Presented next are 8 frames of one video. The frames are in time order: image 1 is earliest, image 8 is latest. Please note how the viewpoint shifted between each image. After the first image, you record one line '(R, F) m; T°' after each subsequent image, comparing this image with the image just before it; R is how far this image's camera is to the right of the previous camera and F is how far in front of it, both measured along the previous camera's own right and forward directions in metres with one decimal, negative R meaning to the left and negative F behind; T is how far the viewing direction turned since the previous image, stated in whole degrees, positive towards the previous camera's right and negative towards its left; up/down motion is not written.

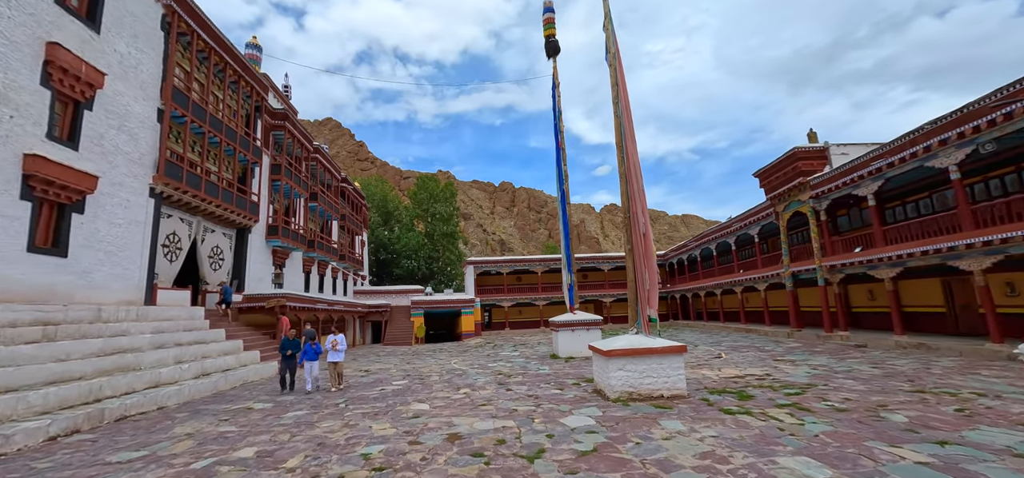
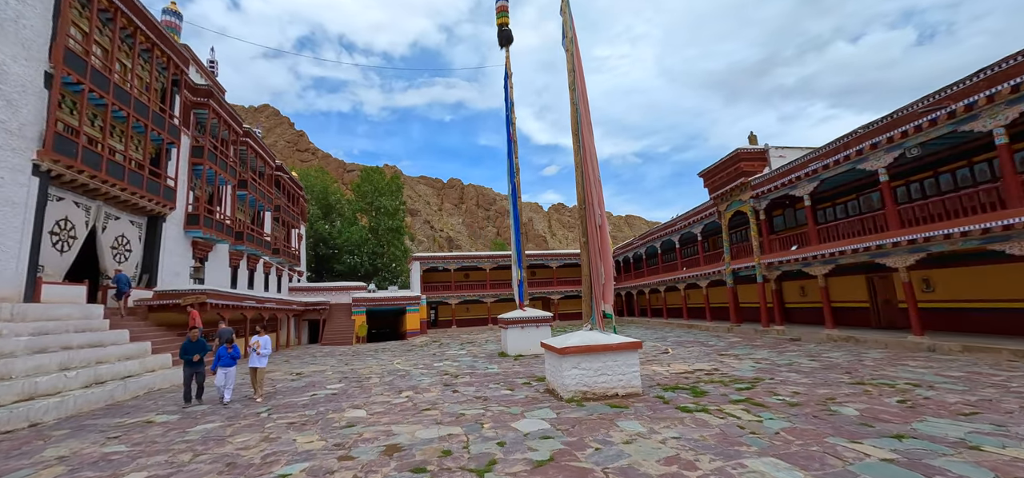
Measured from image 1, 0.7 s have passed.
(0.0, +0.6) m; +7°
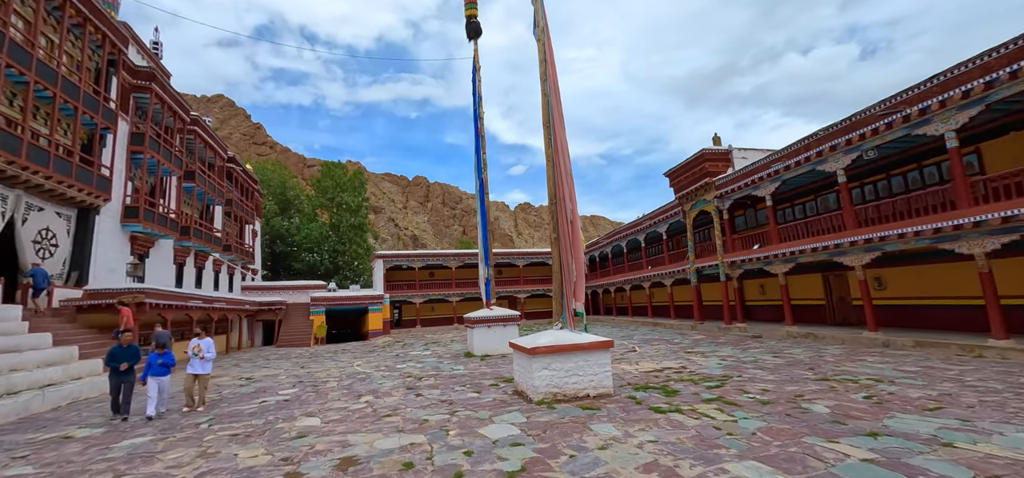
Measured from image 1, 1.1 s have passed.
(0.0, +0.4) m; +4°
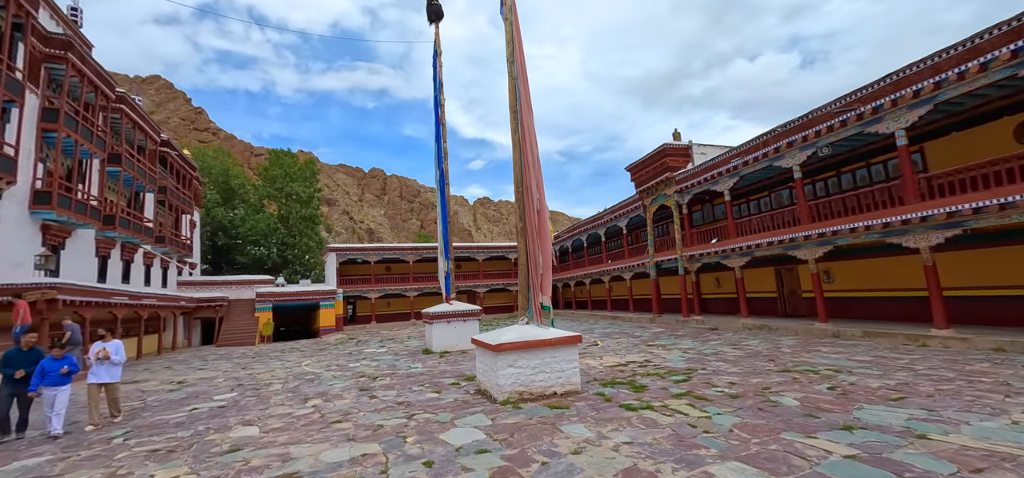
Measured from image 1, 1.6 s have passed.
(-0.1, +0.5) m; +5°
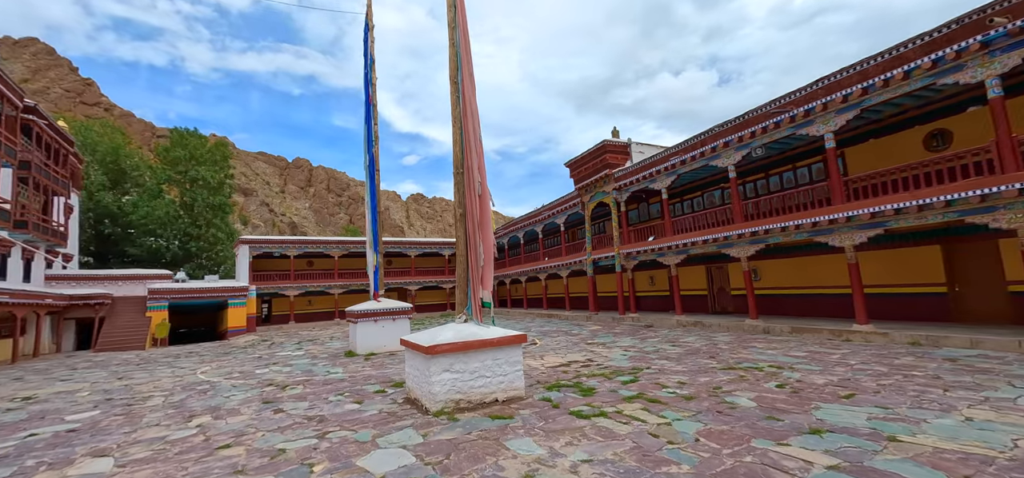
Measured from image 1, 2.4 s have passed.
(-0.1, +0.9) m; +9°
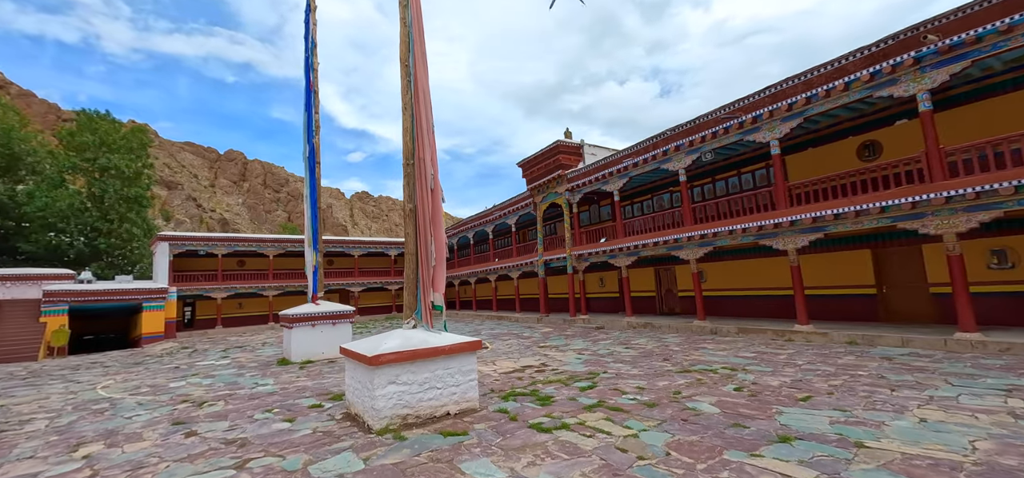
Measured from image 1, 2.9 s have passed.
(-0.1, +0.5) m; +7°
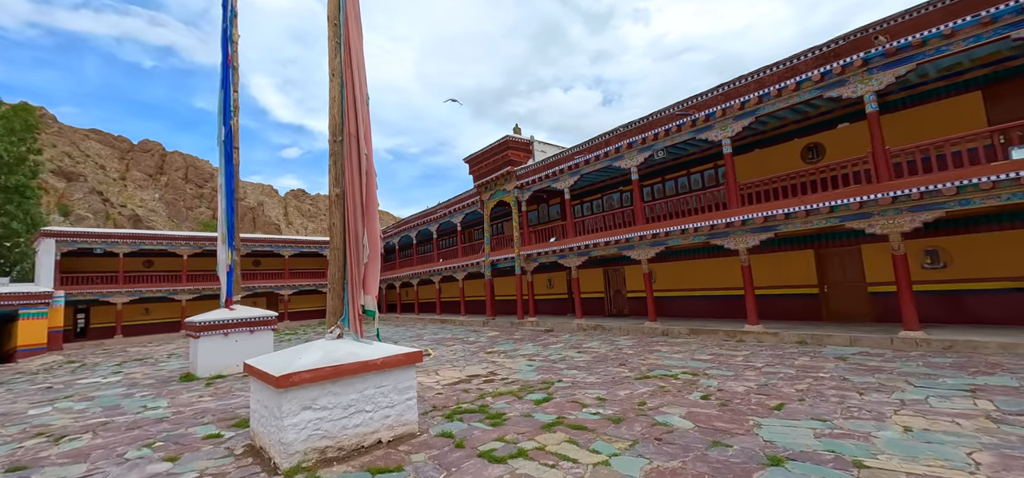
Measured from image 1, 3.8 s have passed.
(0.0, +0.8) m; +7°
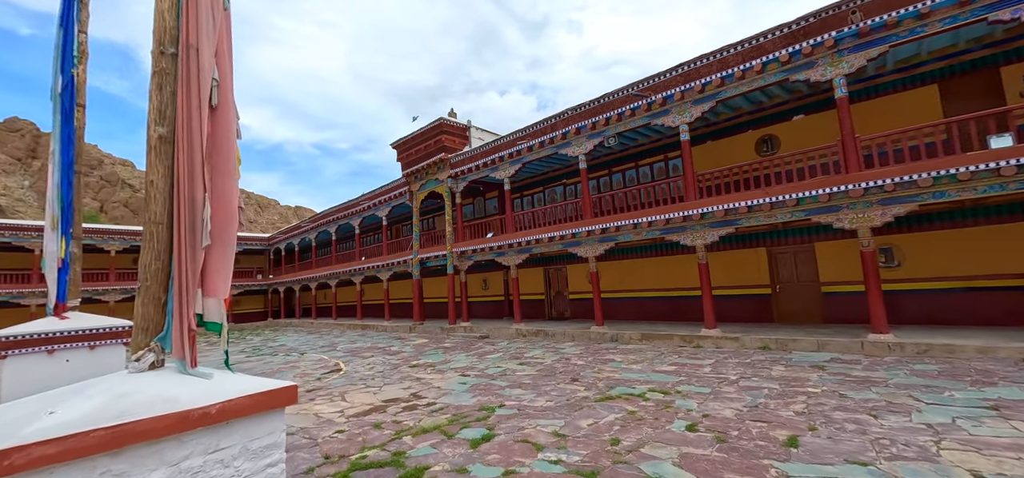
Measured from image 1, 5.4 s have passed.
(0.0, +1.6) m; +9°
